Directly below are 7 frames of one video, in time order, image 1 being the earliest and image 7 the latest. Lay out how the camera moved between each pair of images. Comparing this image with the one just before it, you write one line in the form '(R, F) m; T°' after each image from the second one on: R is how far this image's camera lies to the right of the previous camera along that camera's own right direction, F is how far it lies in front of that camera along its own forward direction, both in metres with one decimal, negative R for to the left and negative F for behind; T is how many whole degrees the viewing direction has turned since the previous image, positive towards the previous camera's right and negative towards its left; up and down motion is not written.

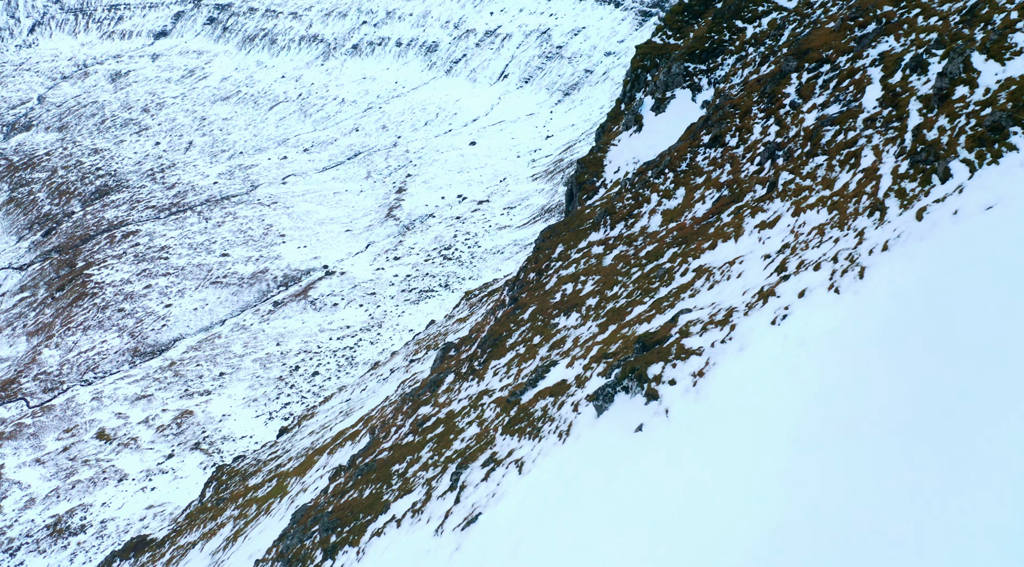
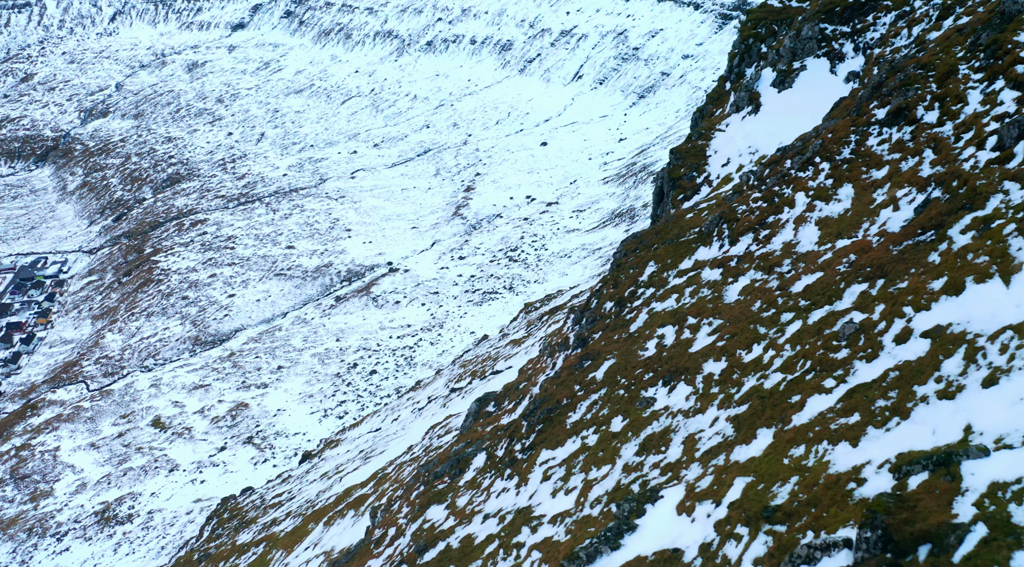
(-0.2, +1.9) m; -3°
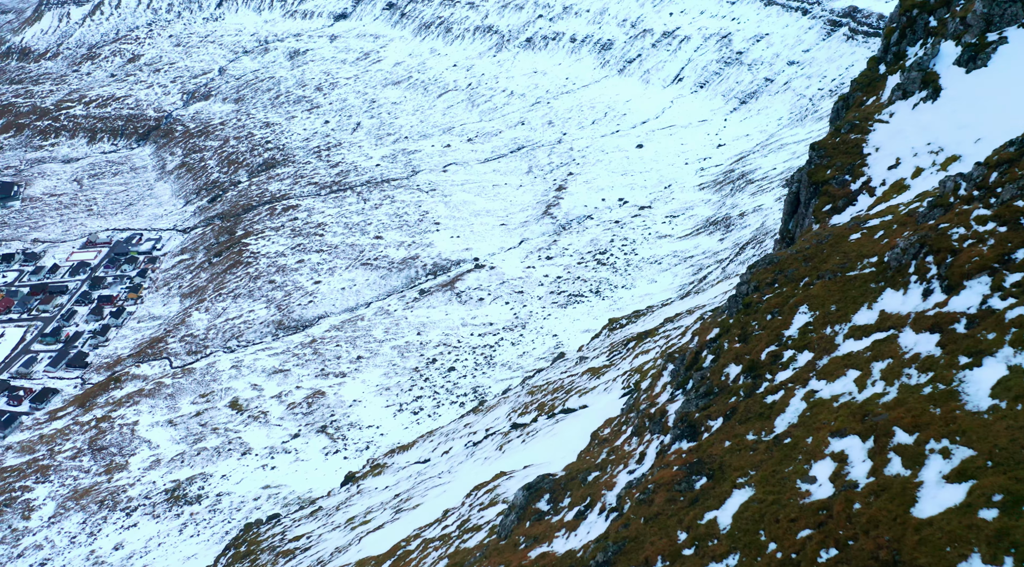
(-0.1, +1.5) m; -4°
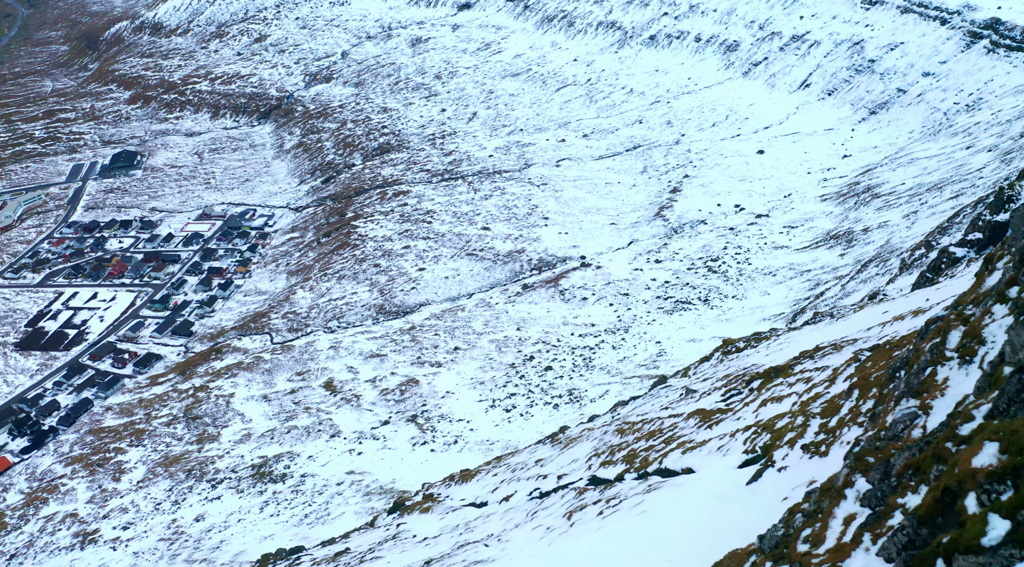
(0.0, +1.7) m; -5°
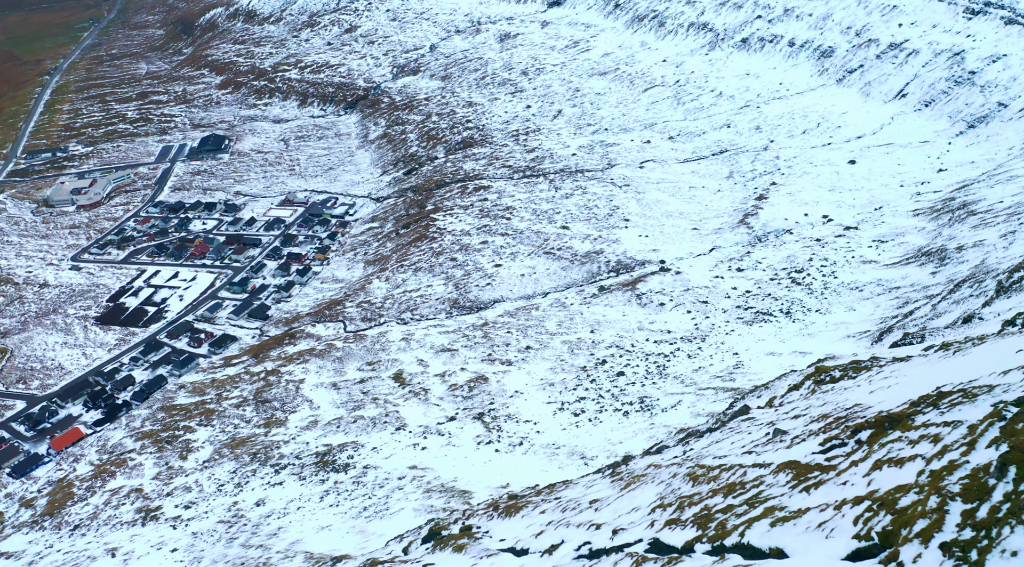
(0.0, +1.1) m; -4°
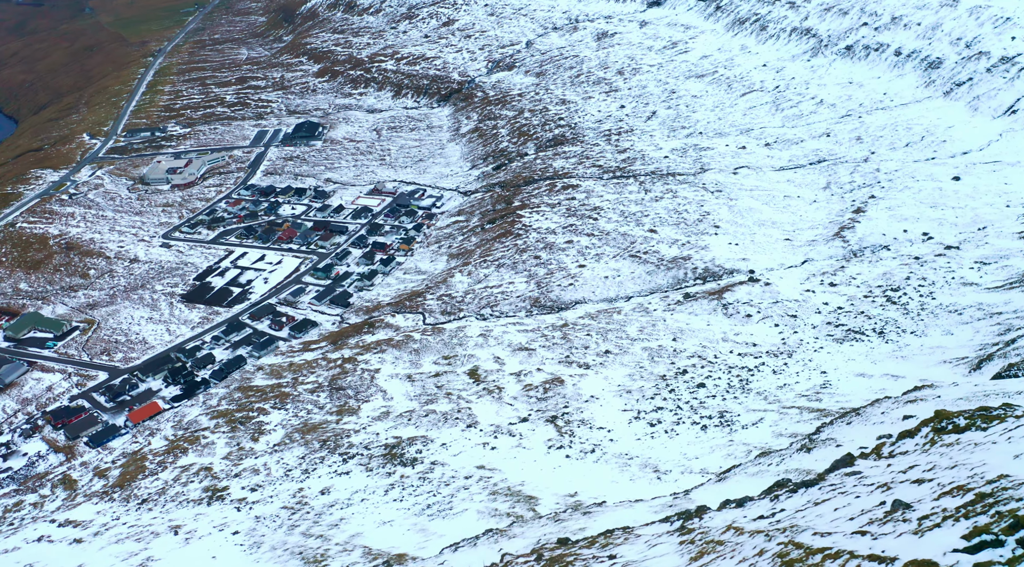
(+0.1, +1.3) m; -4°
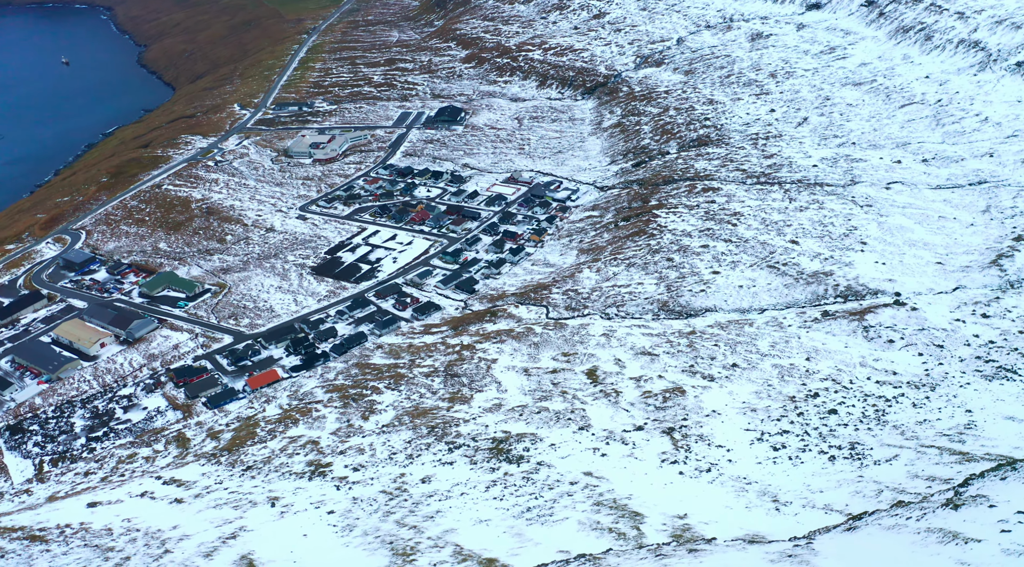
(+0.2, +2.1) m; -6°
